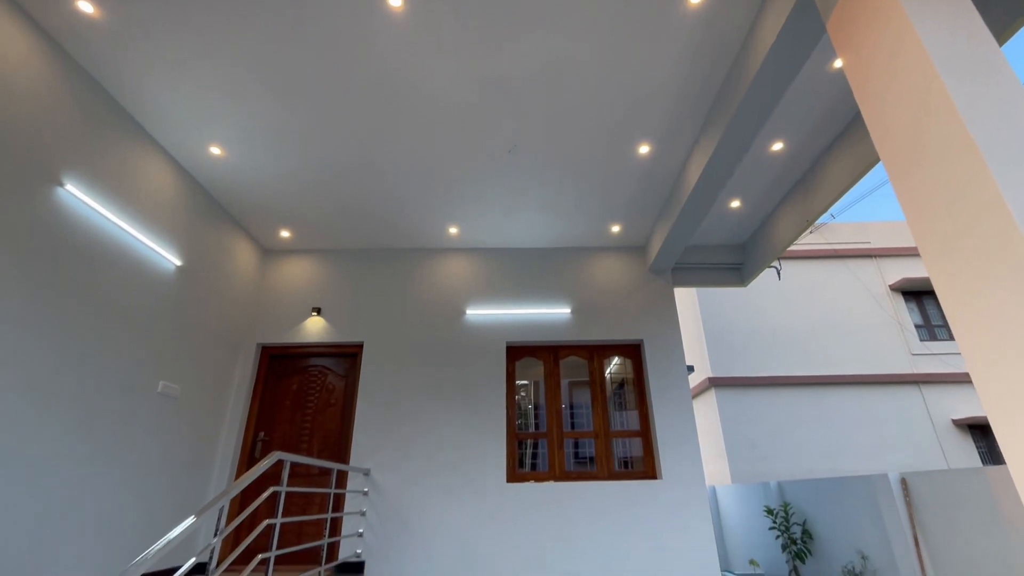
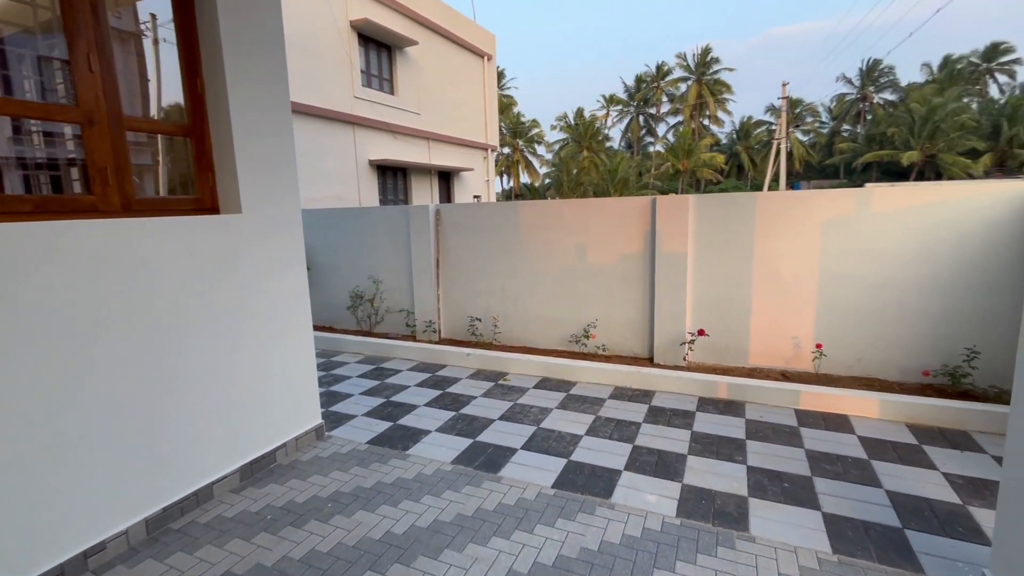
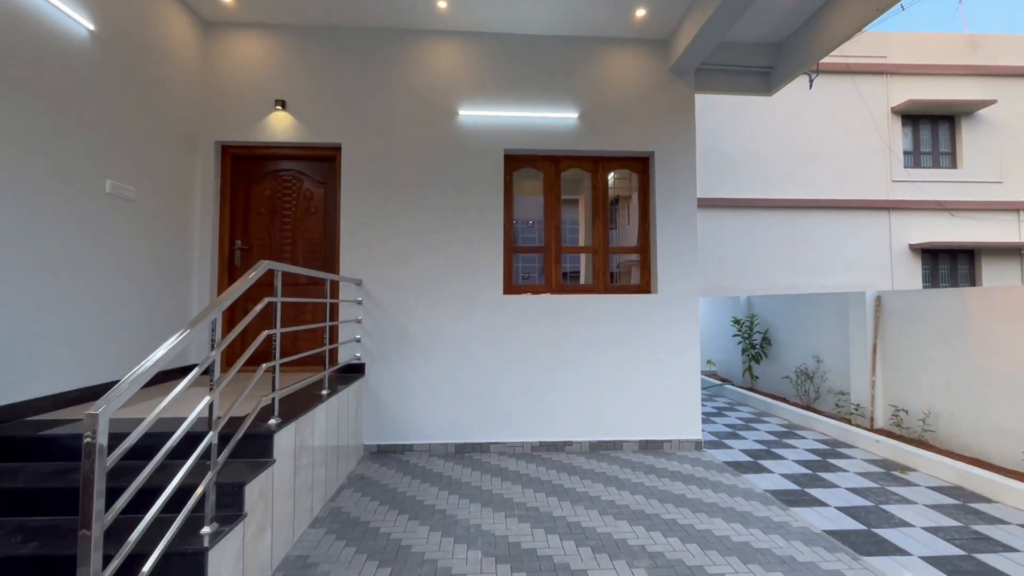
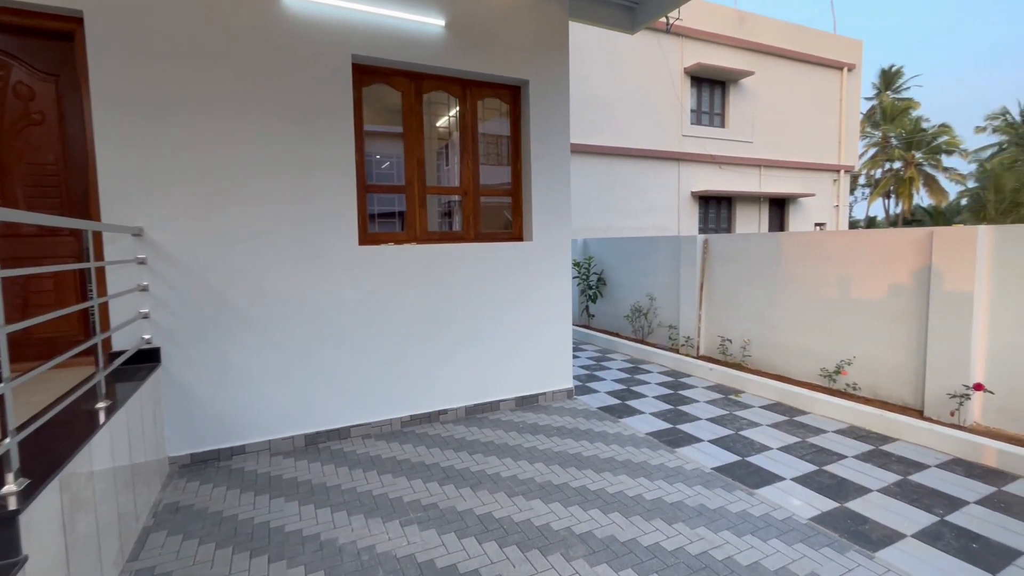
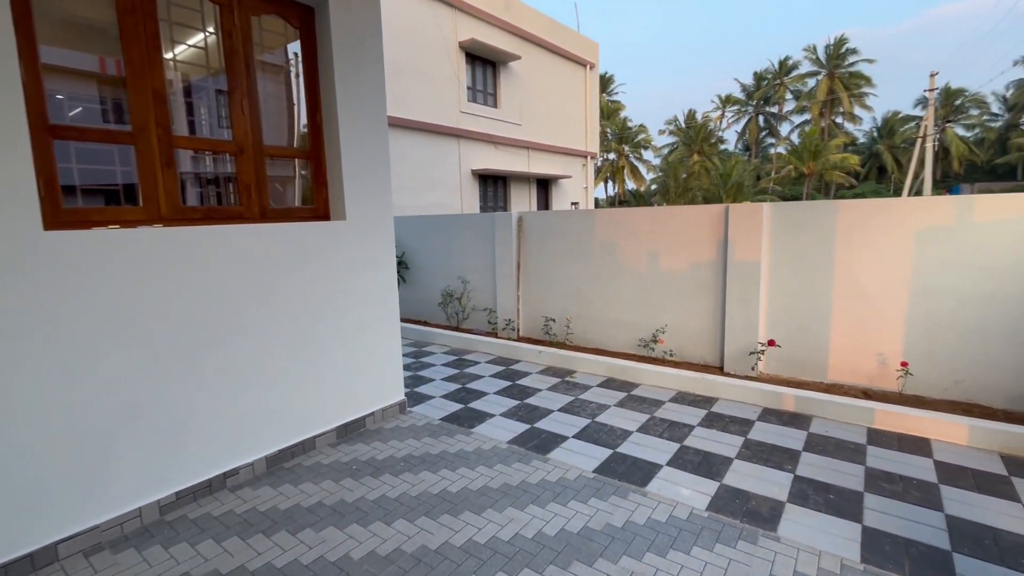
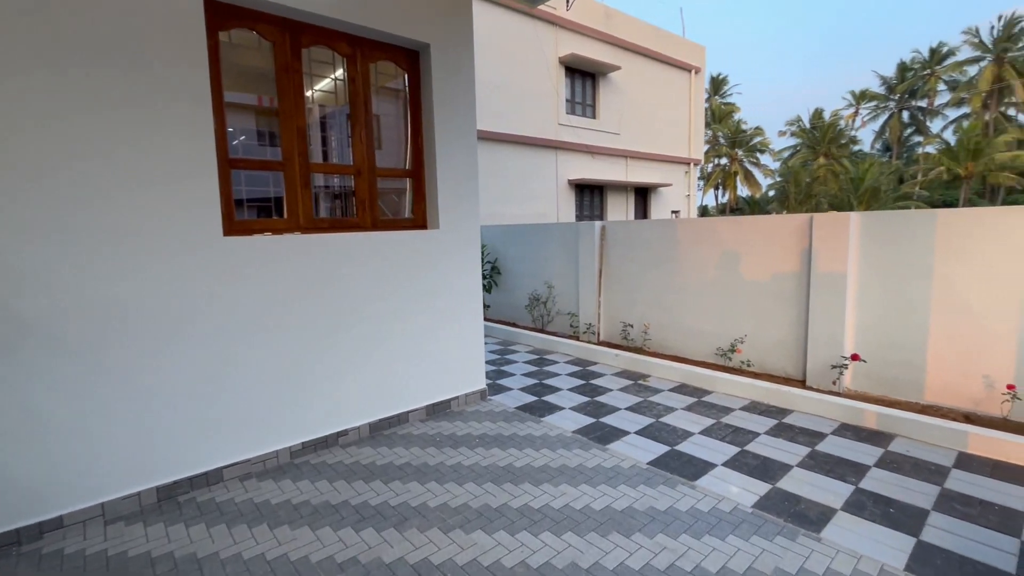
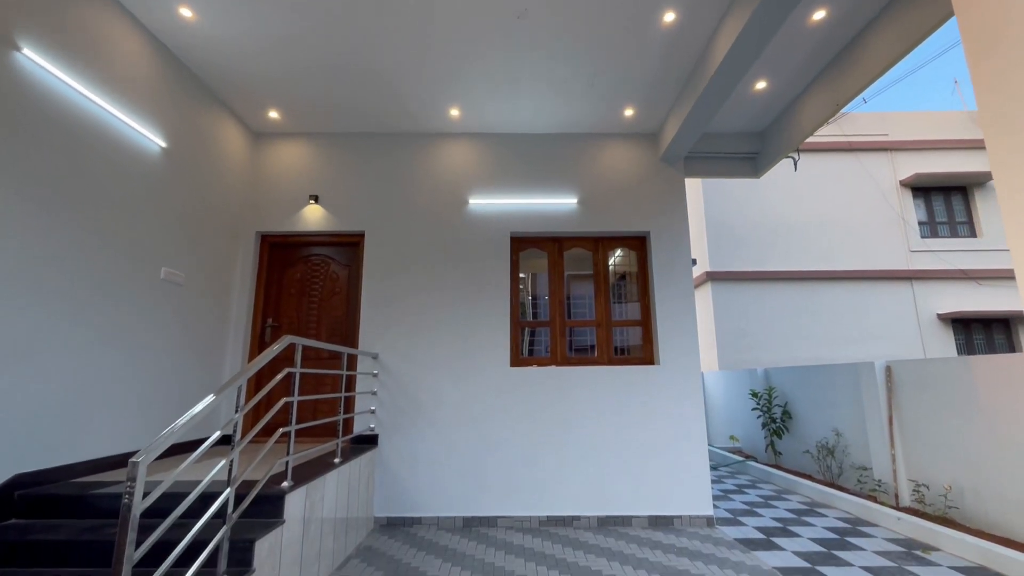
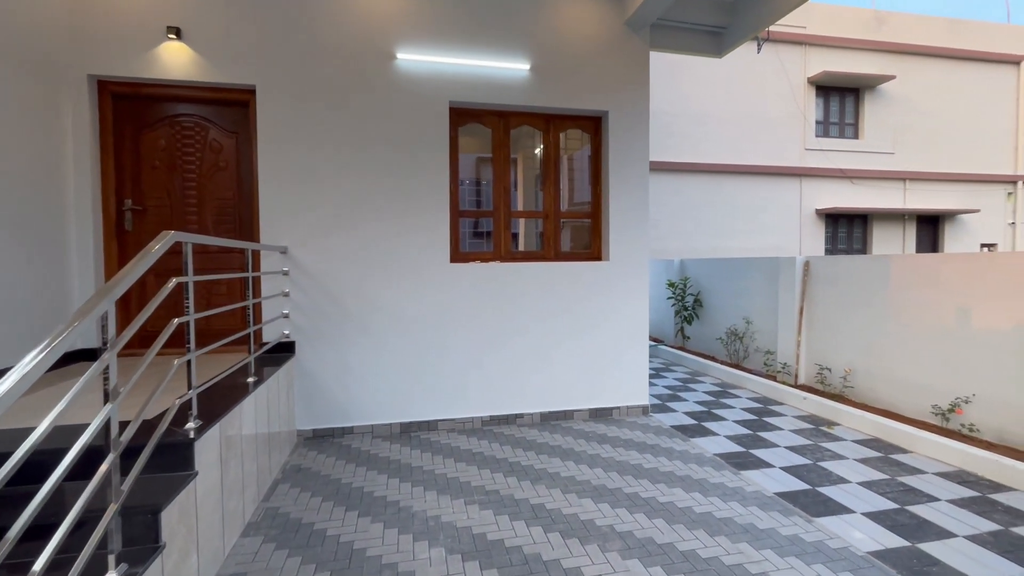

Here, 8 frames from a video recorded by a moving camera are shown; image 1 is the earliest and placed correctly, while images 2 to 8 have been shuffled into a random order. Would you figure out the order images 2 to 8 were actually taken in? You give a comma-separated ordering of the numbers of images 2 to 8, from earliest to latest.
7, 3, 8, 4, 6, 5, 2
